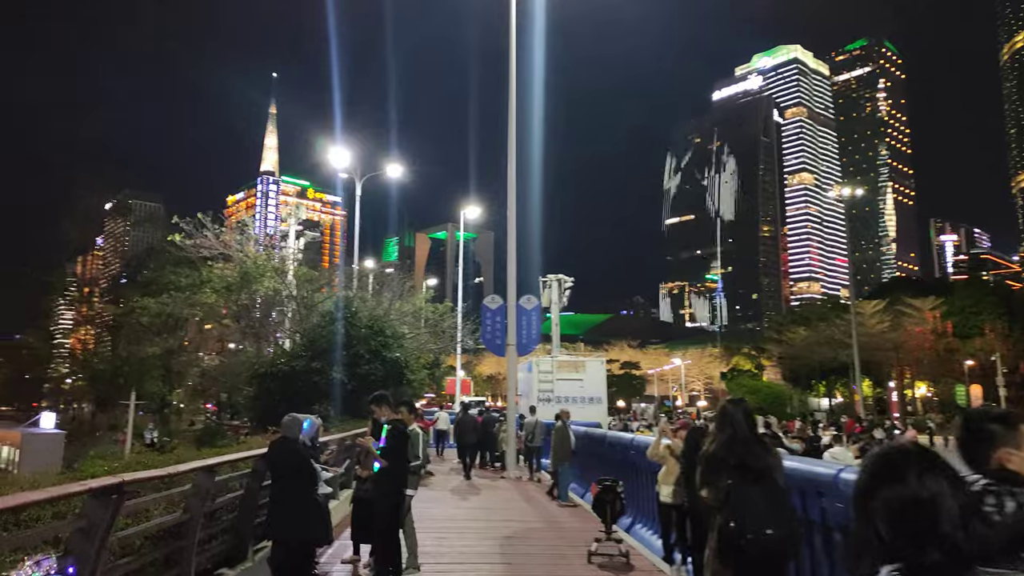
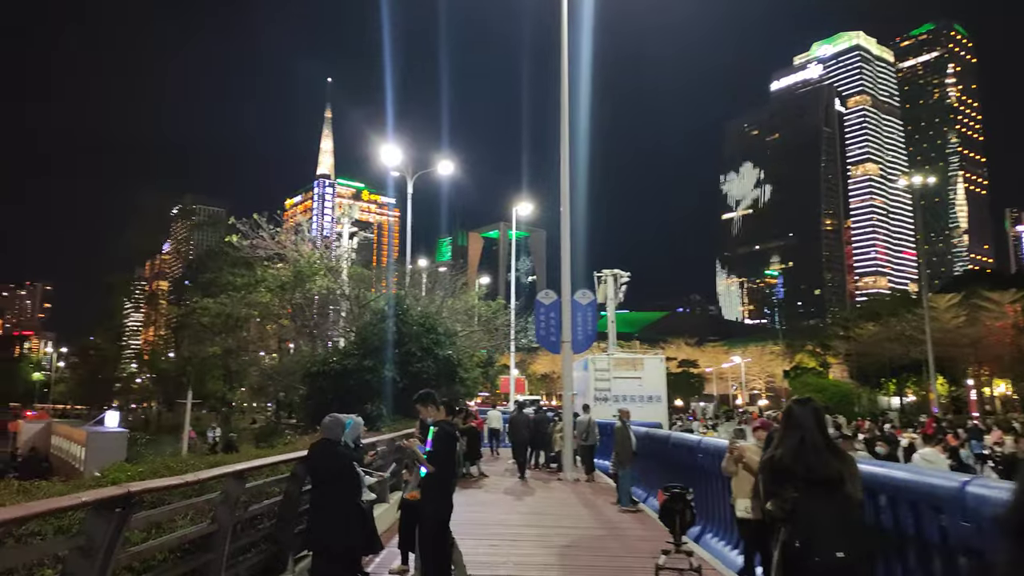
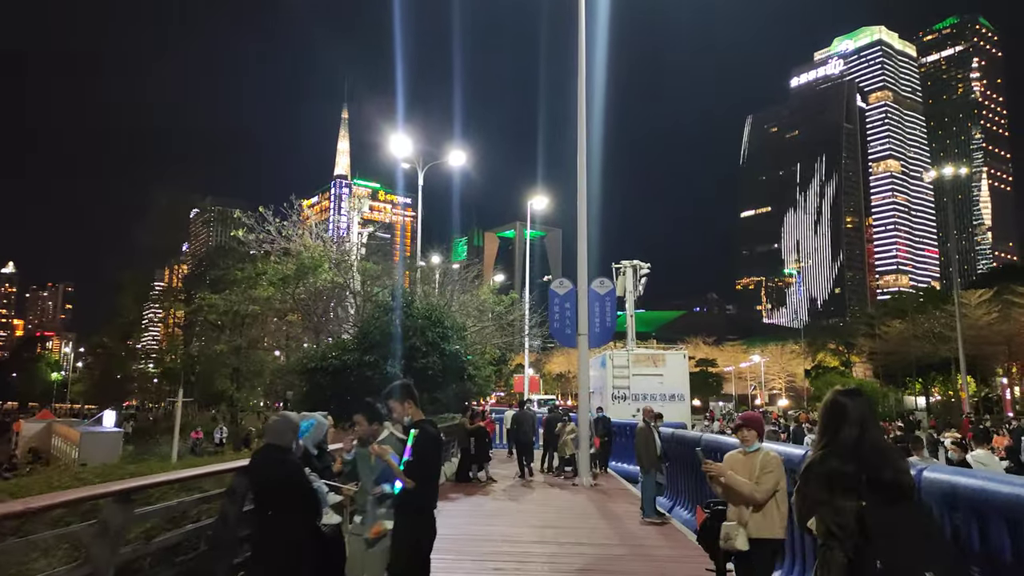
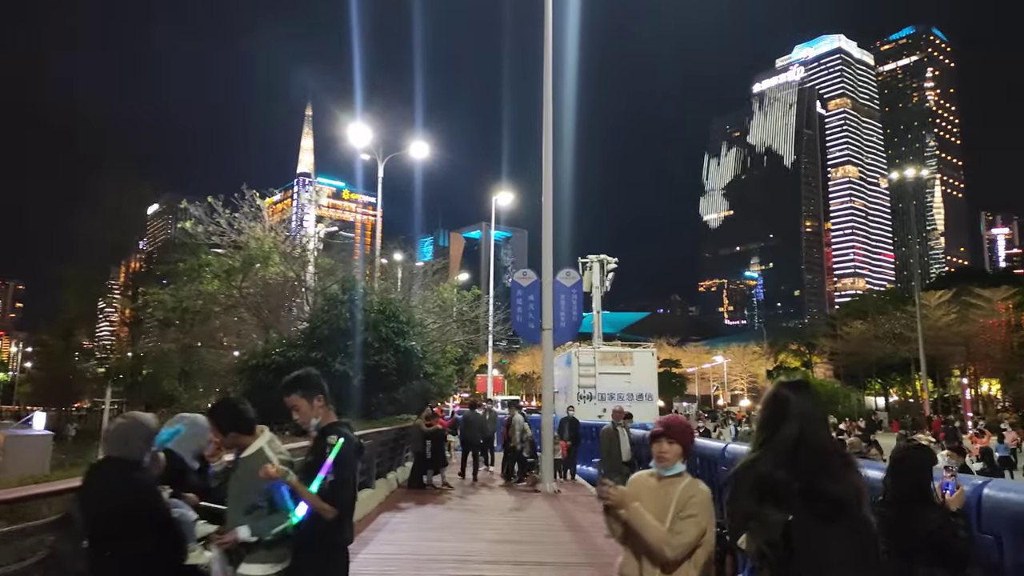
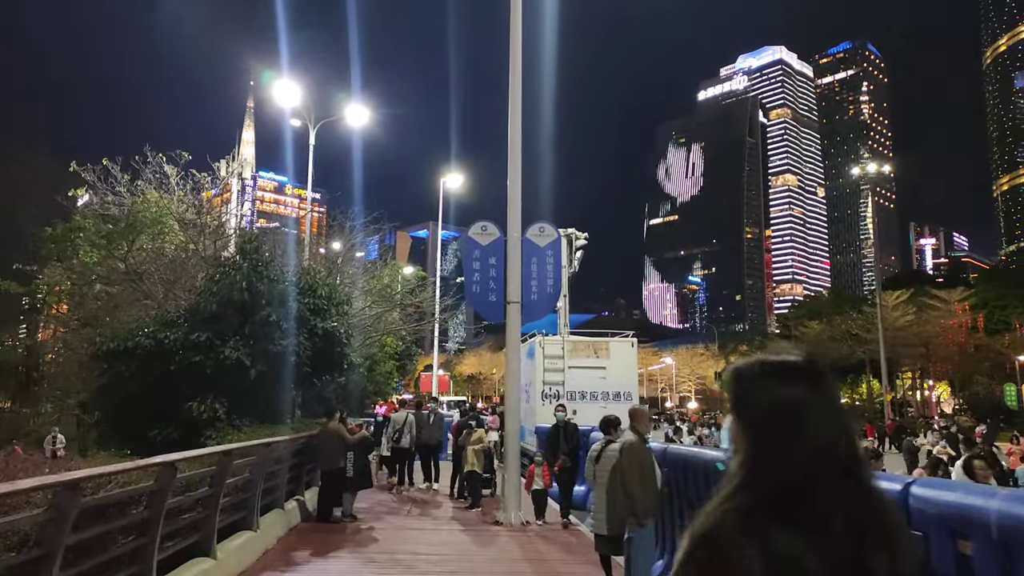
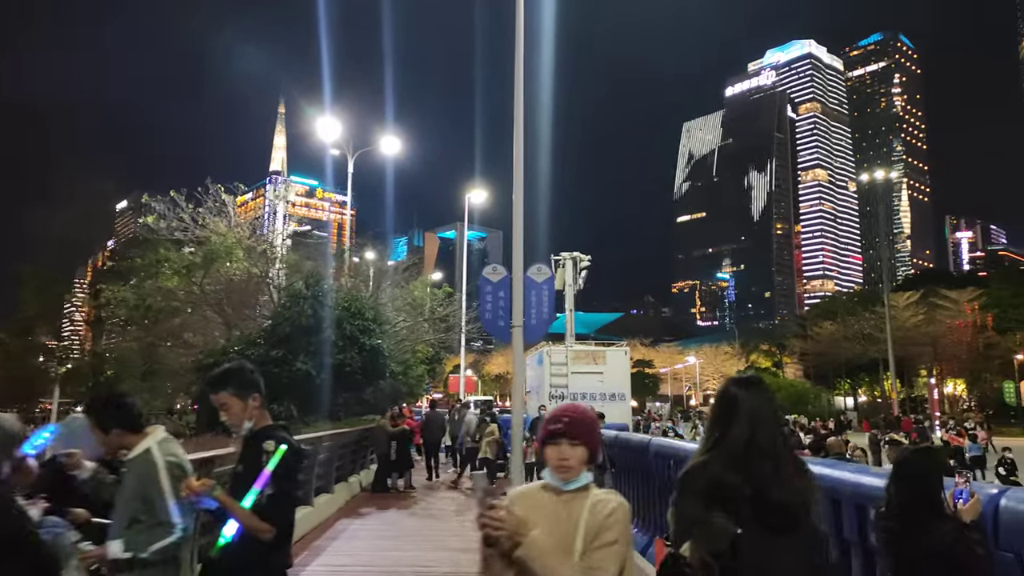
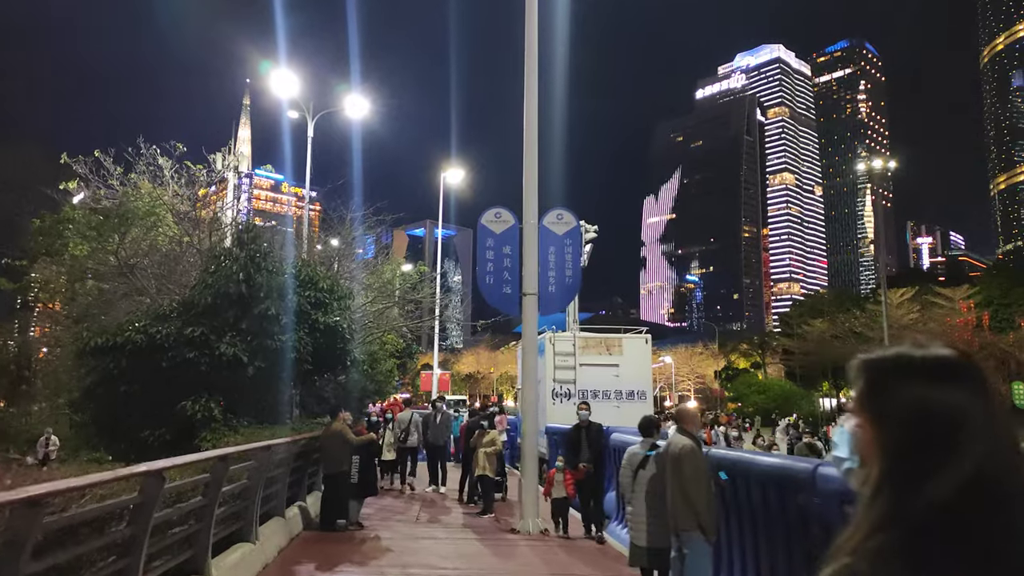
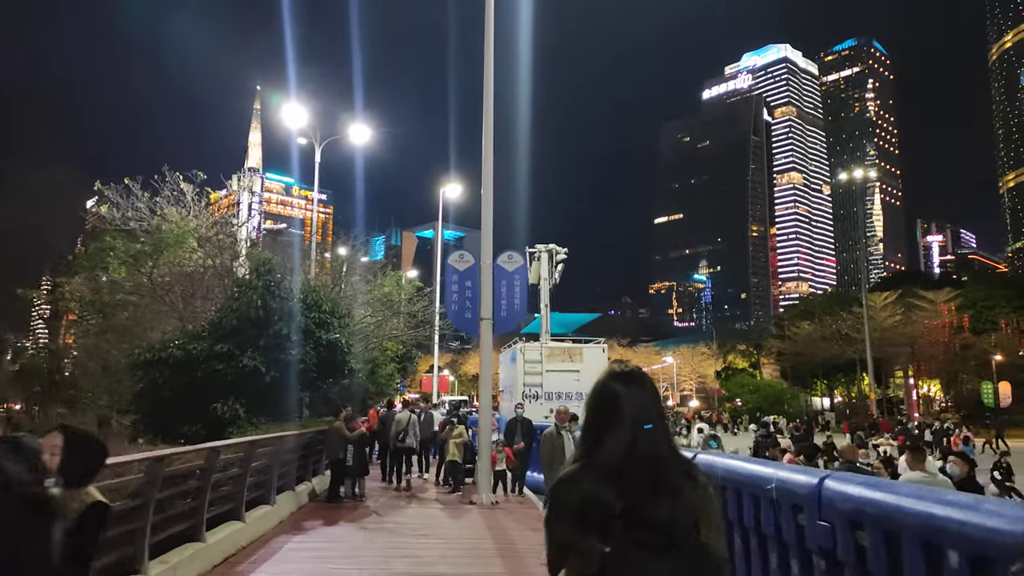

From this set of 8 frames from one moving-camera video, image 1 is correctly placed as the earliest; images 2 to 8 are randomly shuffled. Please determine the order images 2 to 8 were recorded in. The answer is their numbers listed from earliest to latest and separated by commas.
2, 3, 4, 6, 8, 5, 7
